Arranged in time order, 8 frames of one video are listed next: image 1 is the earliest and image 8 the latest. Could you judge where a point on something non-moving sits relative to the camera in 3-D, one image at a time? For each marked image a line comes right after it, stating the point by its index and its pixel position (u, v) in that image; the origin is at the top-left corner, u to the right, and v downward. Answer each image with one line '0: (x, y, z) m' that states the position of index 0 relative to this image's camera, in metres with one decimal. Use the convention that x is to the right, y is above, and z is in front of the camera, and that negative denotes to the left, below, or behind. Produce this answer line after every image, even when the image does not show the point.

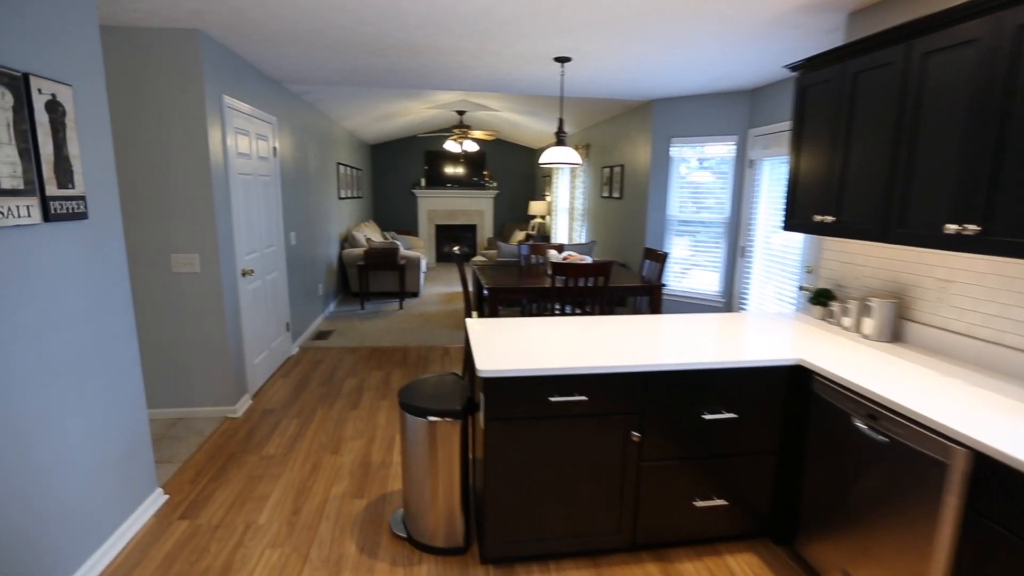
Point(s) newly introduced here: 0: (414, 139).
0: (-2.0, +3.0, +9.7) m
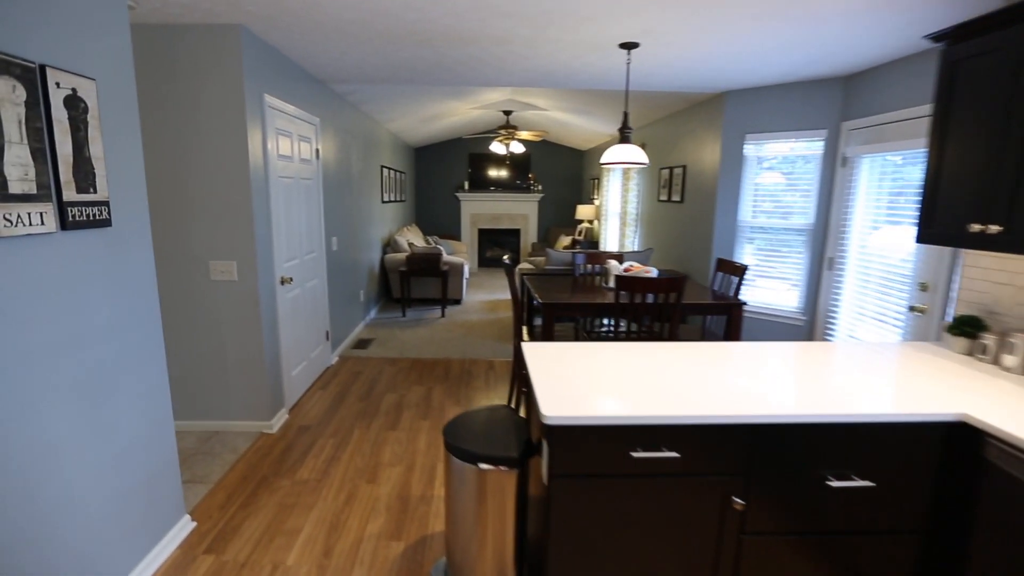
0: (-1.1, +2.9, +9.6) m
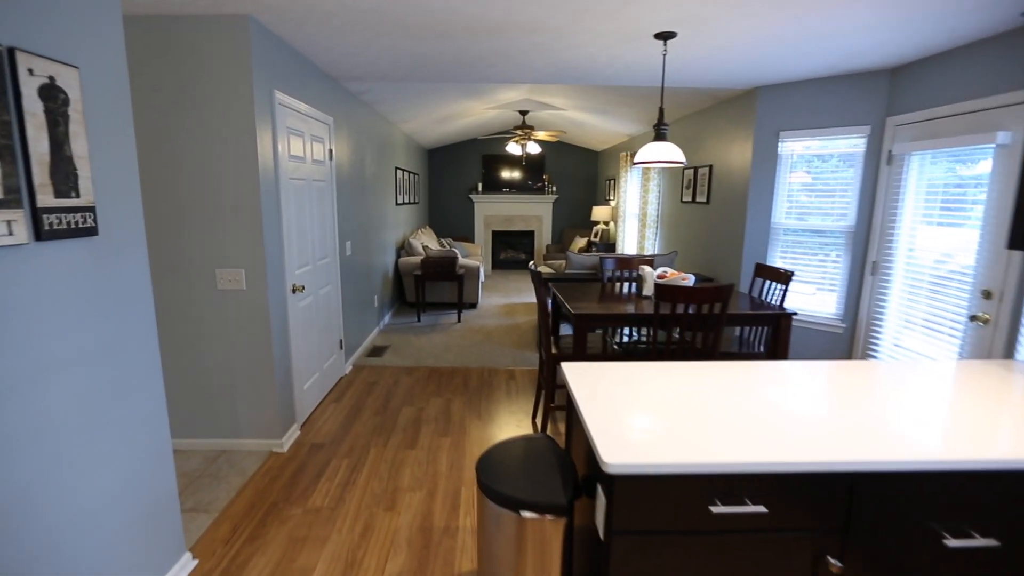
0: (-0.8, +2.9, +9.4) m
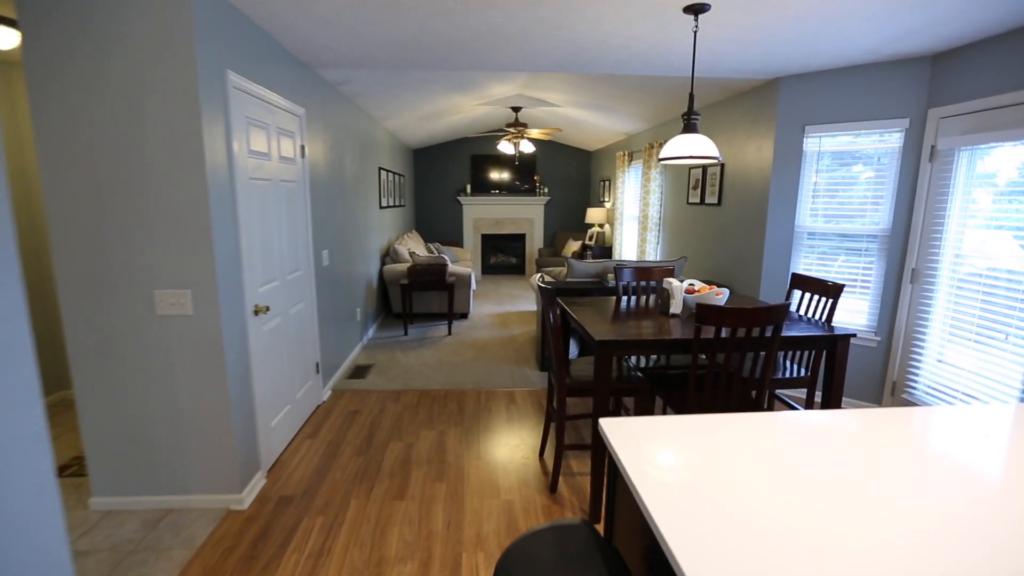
0: (-1.0, +2.7, +8.9) m
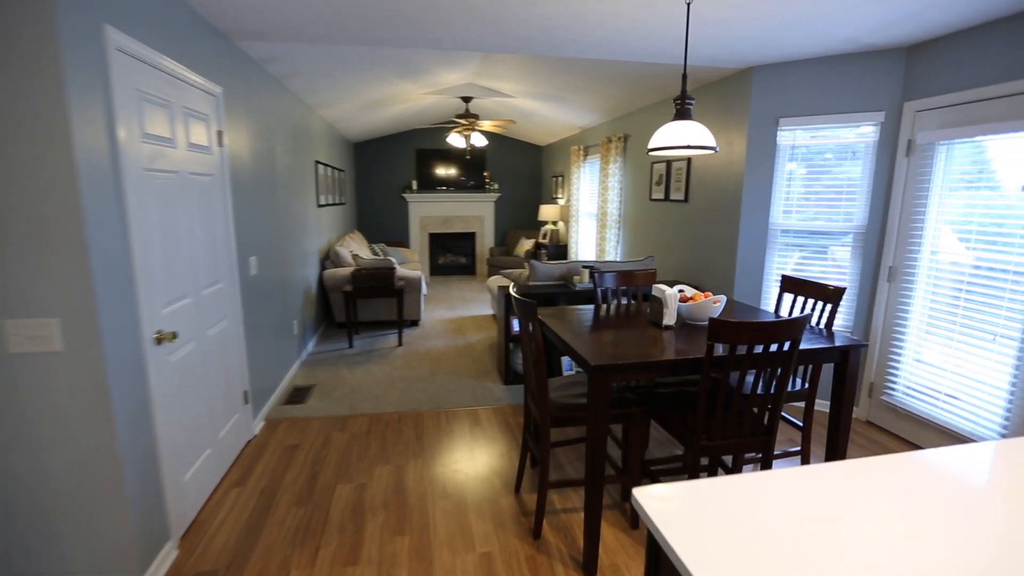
0: (-1.9, +2.7, +8.4) m
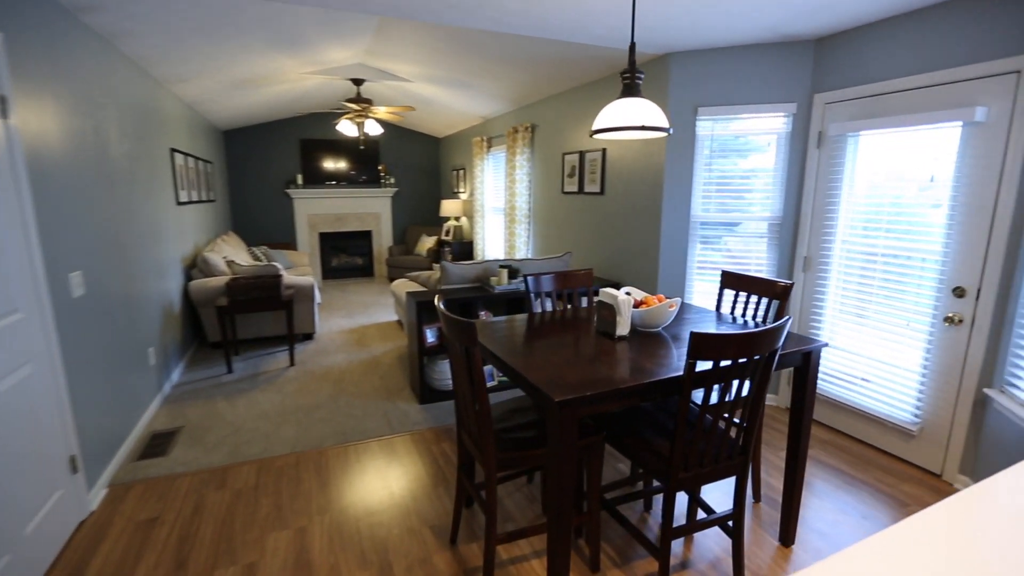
0: (-3.5, +2.6, +7.4) m
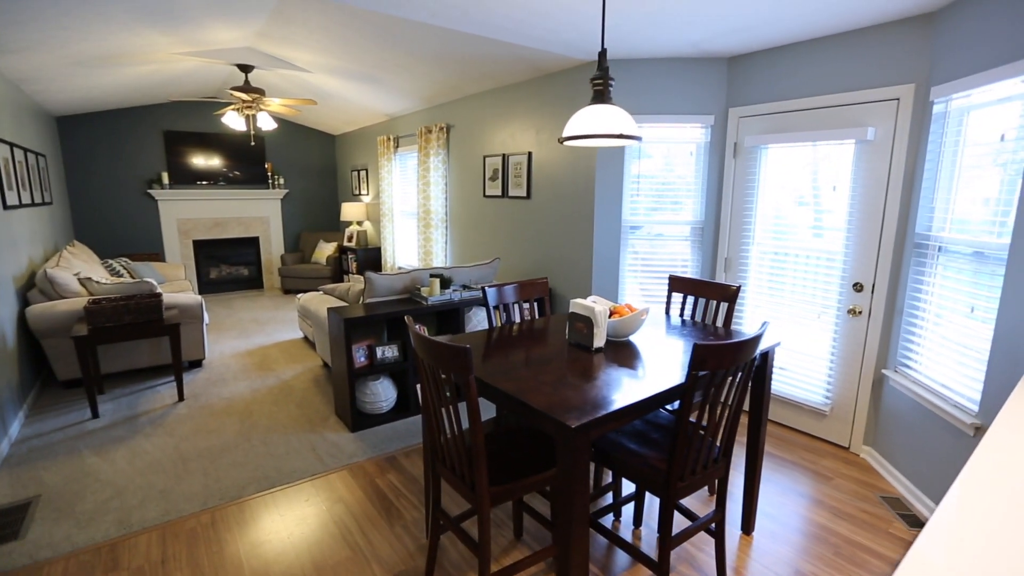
0: (-4.9, +2.3, +6.3) m
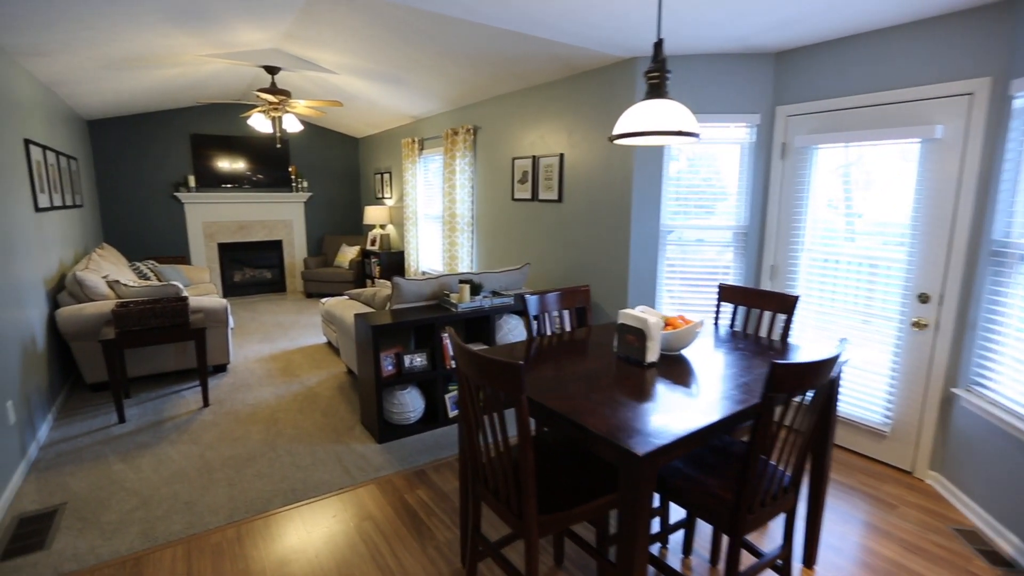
0: (-4.5, +2.3, +6.3) m
